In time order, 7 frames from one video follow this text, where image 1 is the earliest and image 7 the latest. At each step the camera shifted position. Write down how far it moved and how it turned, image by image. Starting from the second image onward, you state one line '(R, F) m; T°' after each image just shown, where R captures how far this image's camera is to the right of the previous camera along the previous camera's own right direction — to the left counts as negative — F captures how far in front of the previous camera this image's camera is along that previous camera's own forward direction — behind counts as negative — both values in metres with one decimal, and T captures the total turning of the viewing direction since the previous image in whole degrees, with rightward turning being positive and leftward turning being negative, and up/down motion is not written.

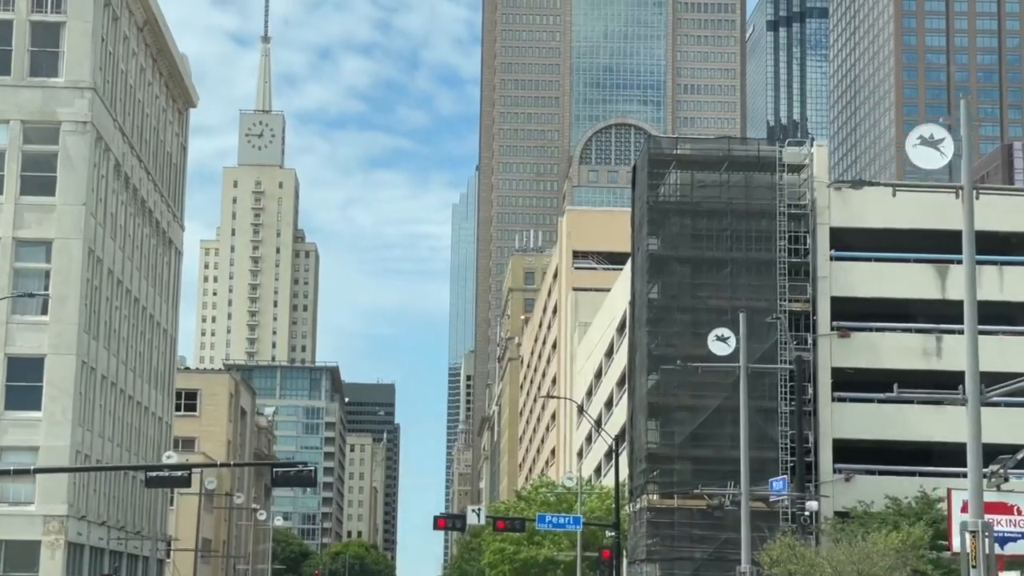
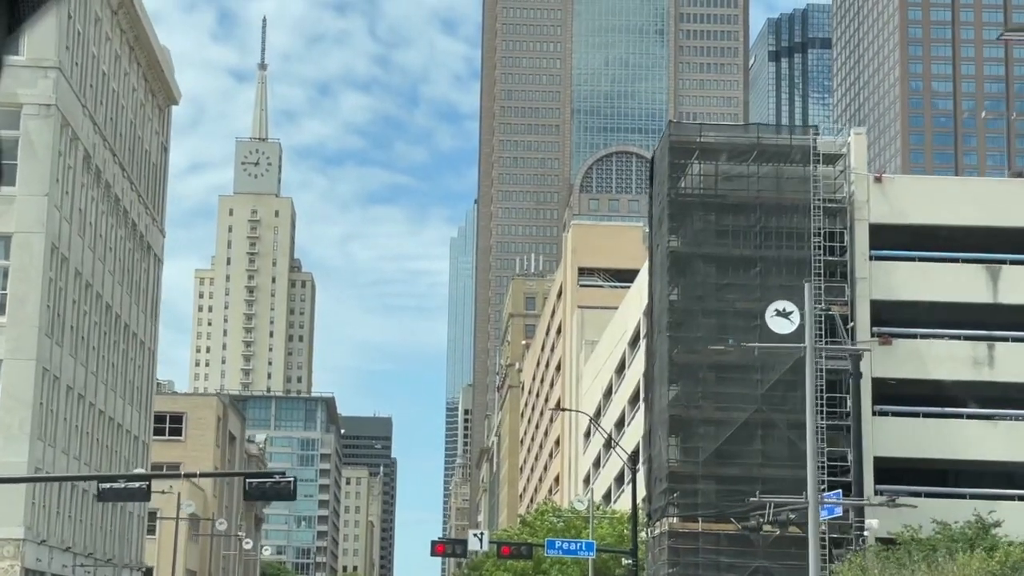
(-0.3, +6.1) m; 0°
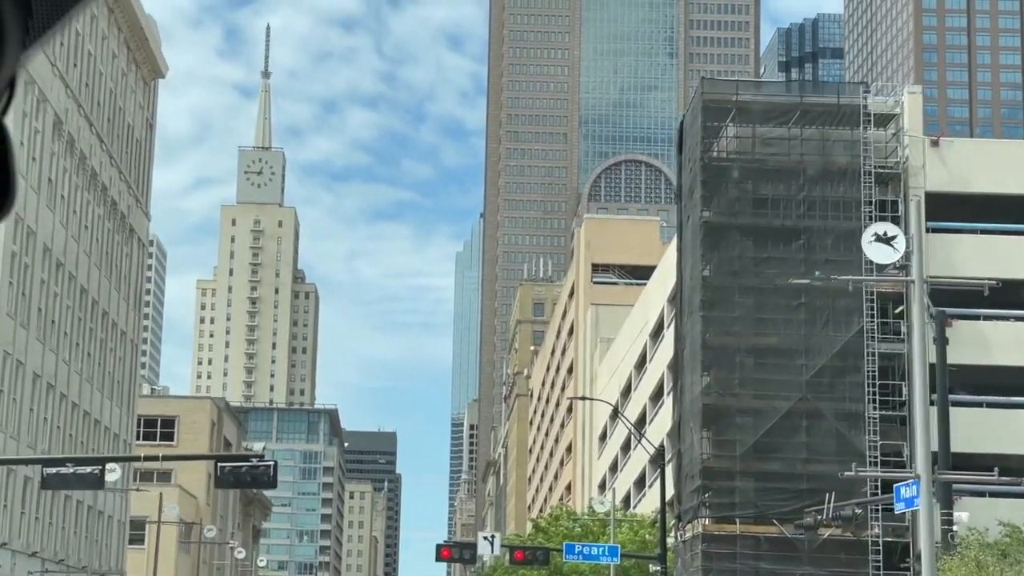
(-0.3, +6.0) m; 0°
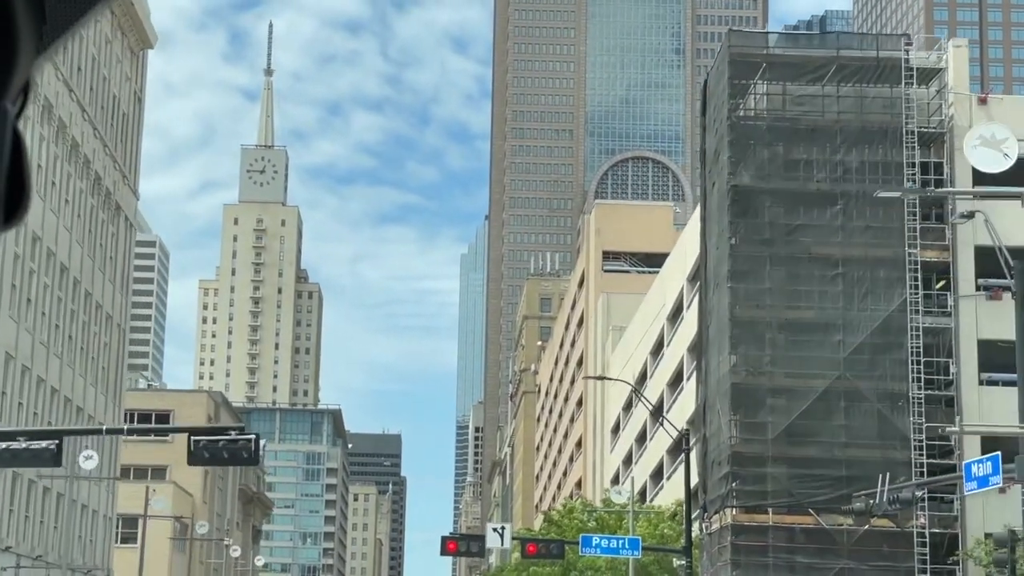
(-0.2, +4.2) m; 0°
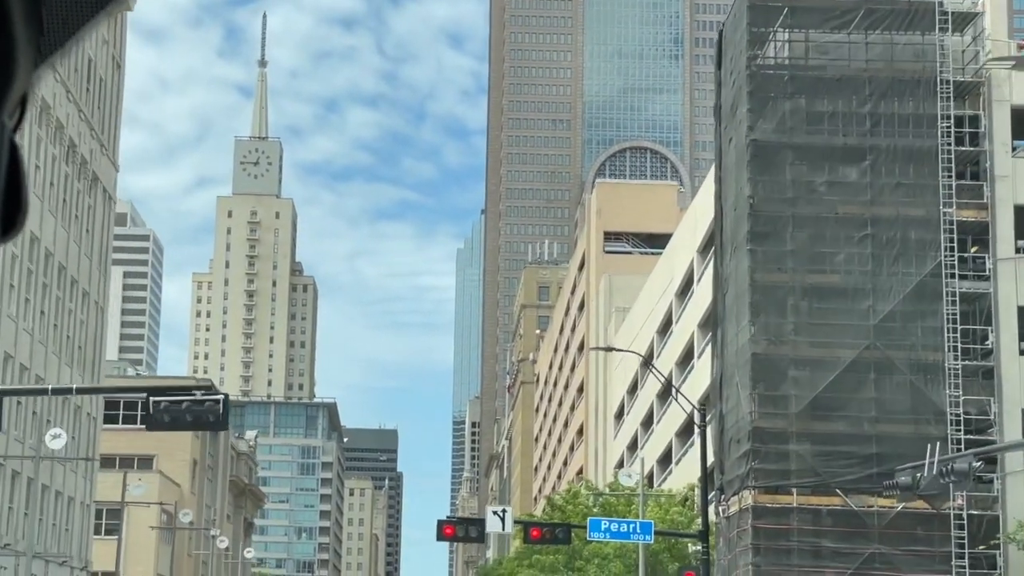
(-0.1, +3.7) m; 0°
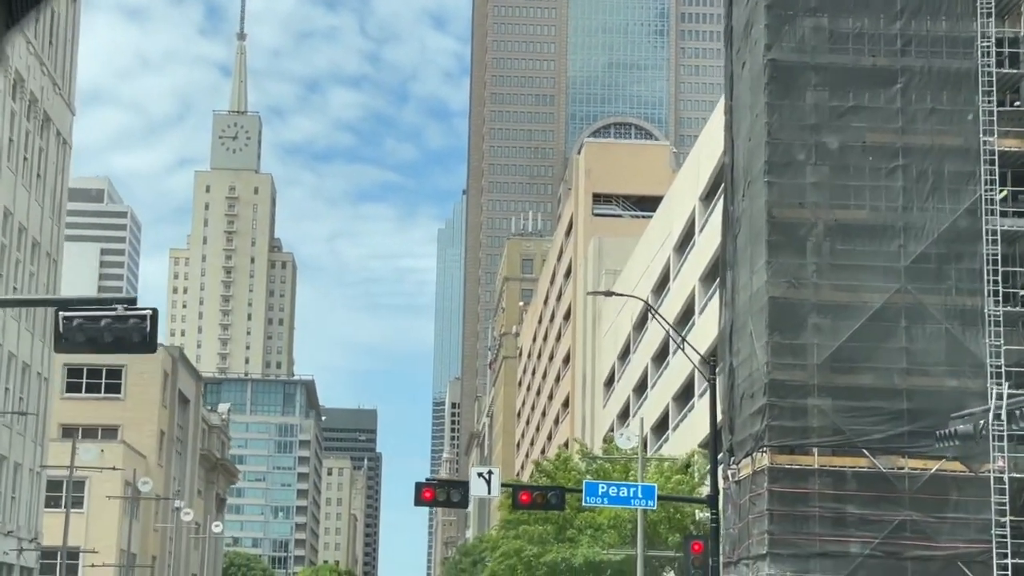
(-0.2, +4.7) m; +1°
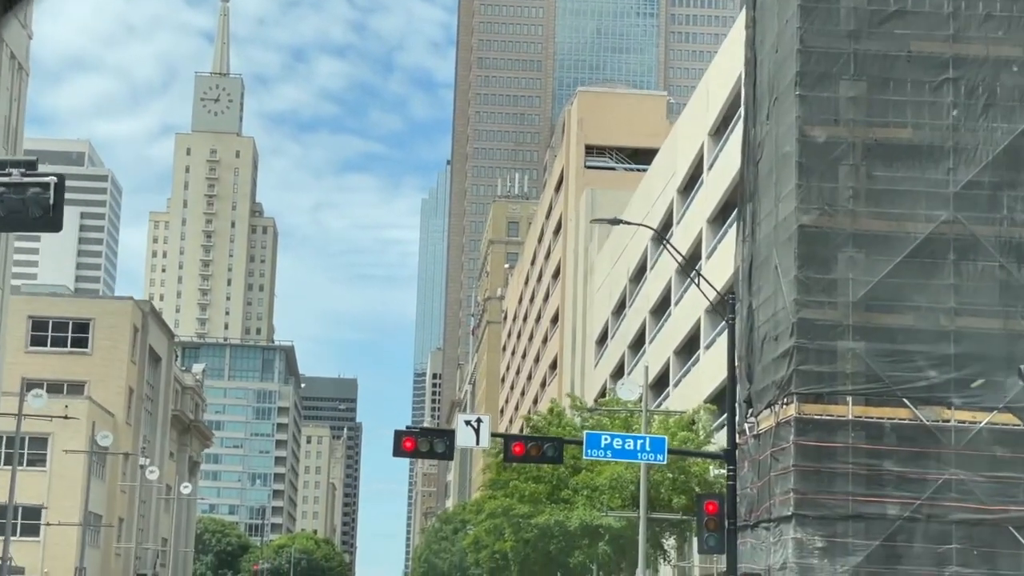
(-0.2, +4.6) m; +1°
